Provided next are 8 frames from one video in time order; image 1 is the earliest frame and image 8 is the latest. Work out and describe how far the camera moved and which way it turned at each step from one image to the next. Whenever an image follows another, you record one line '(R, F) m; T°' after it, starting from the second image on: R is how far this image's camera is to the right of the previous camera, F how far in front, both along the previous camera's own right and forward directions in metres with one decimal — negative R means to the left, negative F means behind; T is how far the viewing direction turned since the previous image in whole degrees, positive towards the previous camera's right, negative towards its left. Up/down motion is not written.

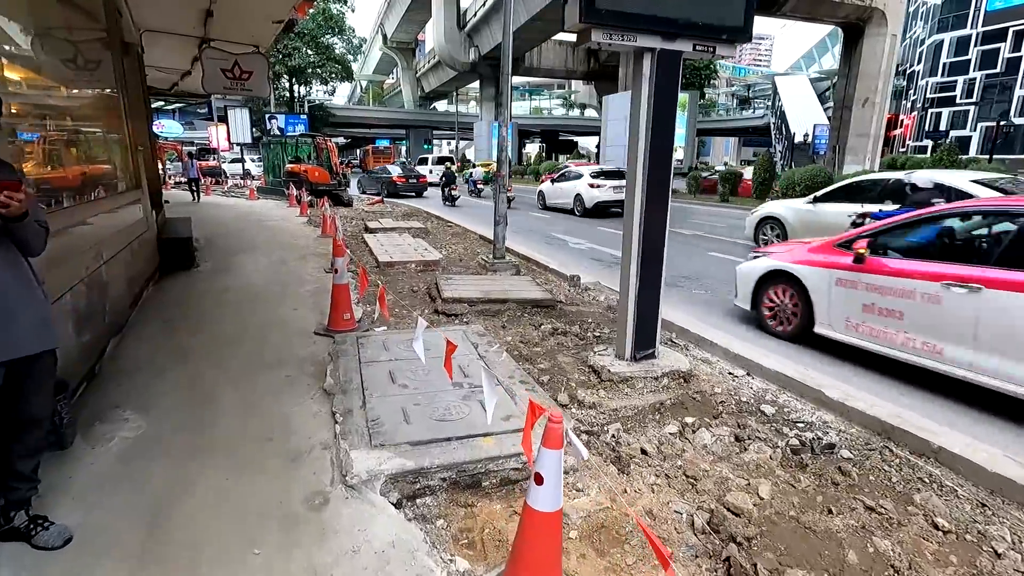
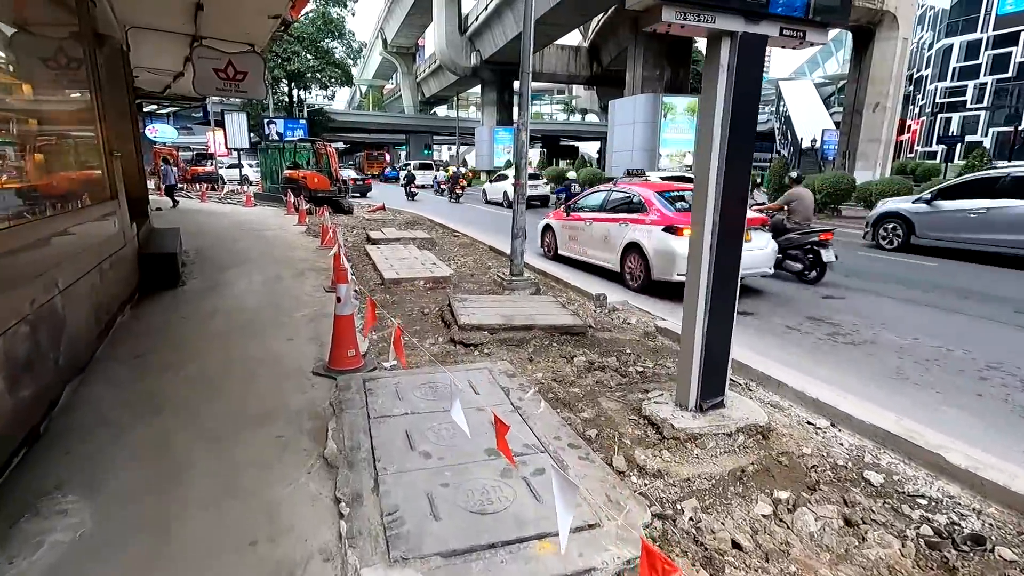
(-0.3, +0.7) m; 0°
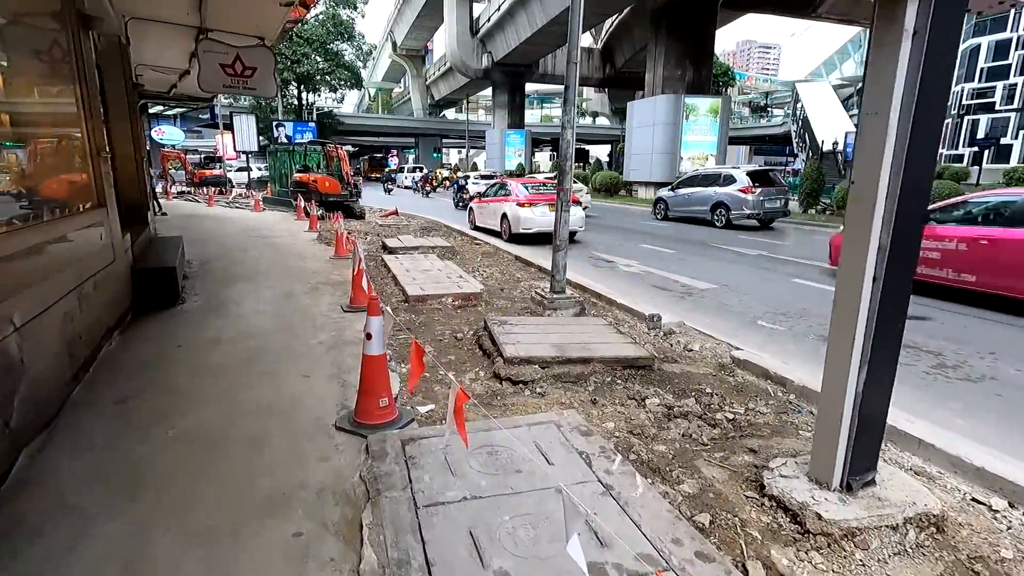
(-0.4, +0.8) m; -1°
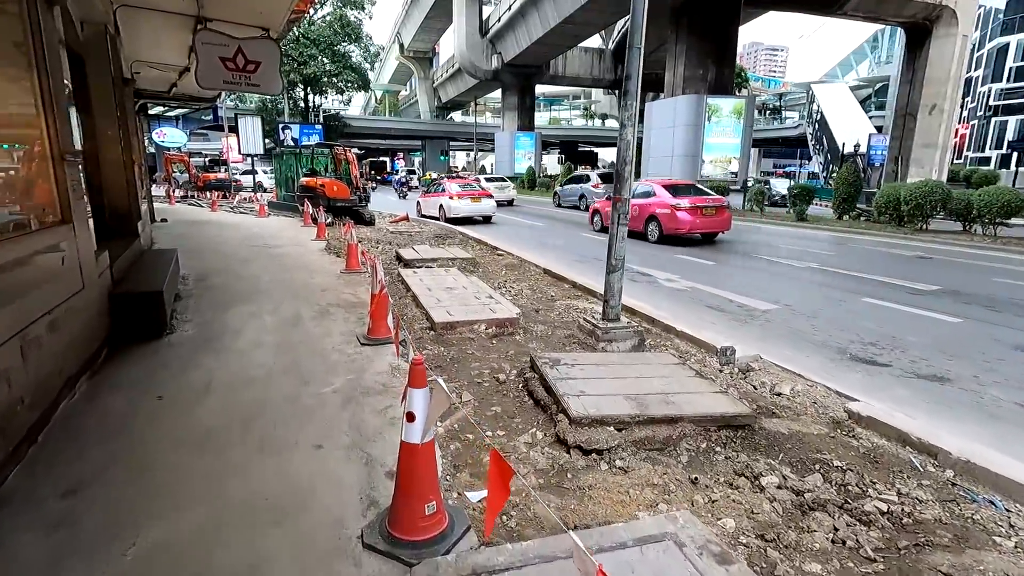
(-0.4, +0.9) m; -1°
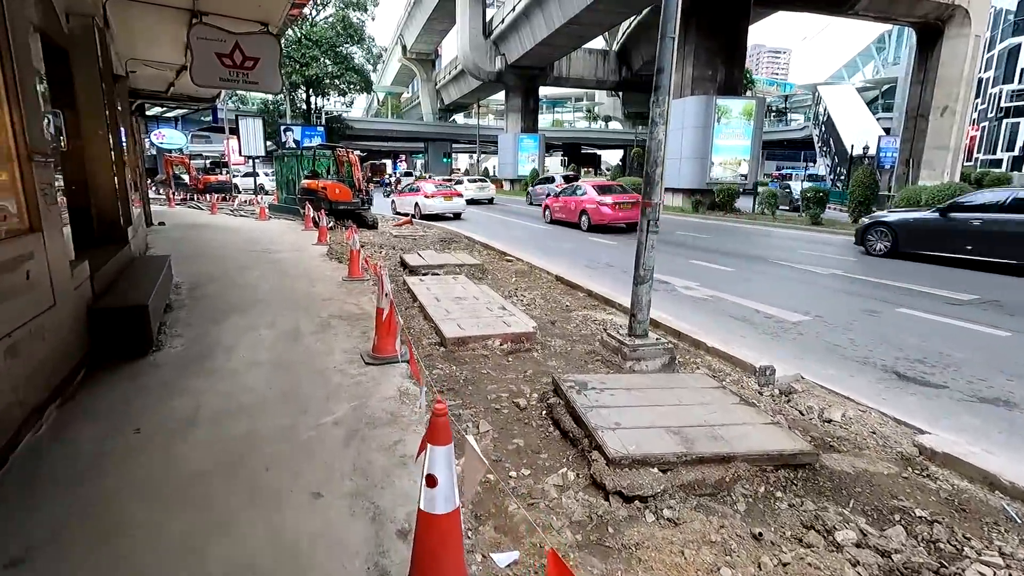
(-0.1, +0.4) m; 0°
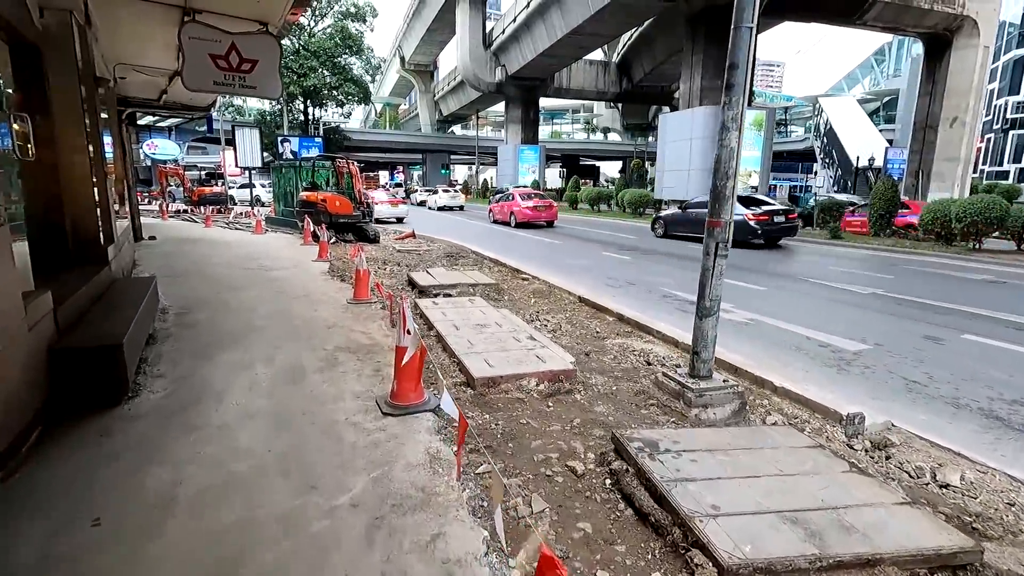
(-0.3, +0.7) m; 0°
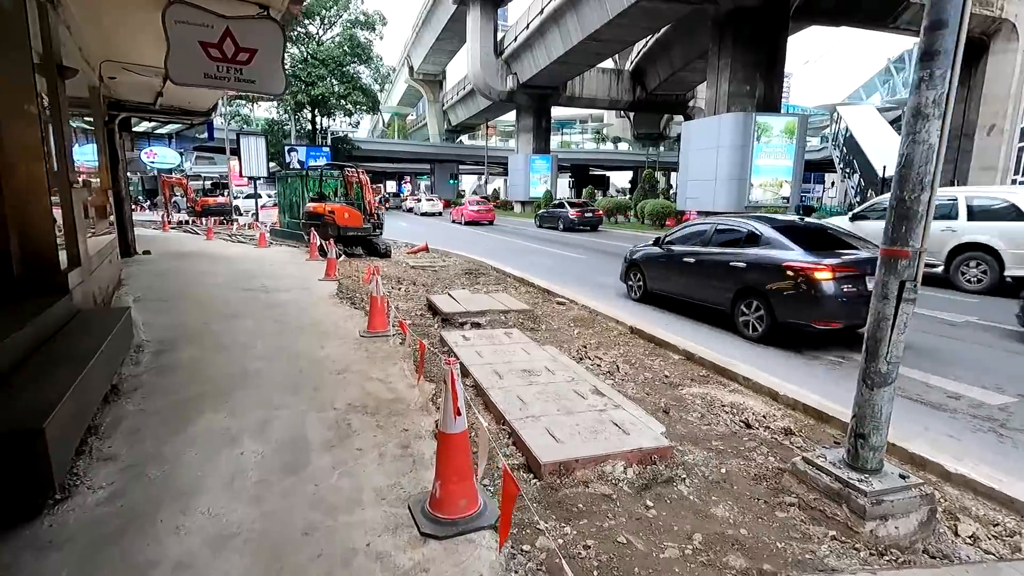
(-0.4, +1.1) m; -1°
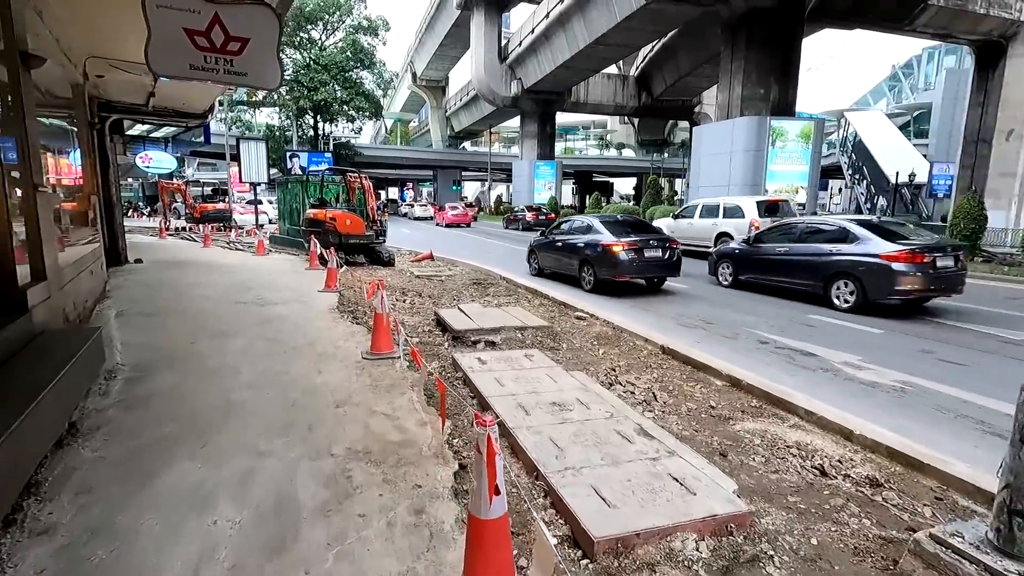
(-0.2, +0.6) m; 0°
